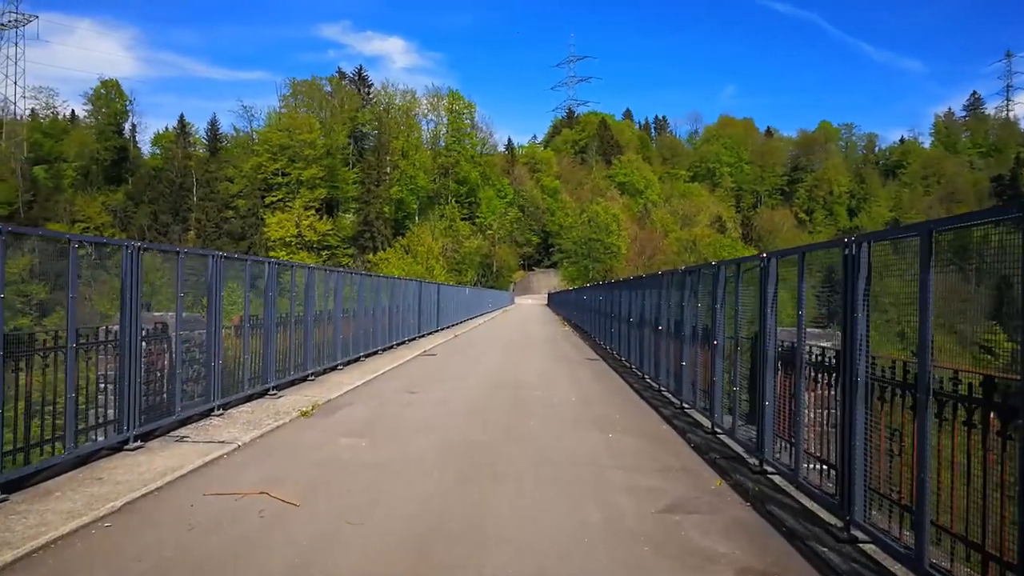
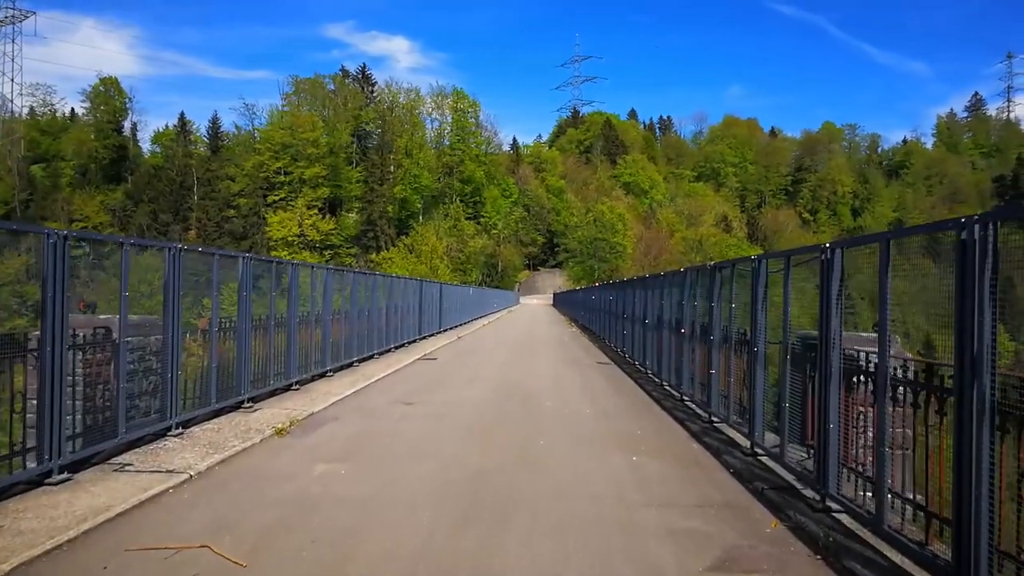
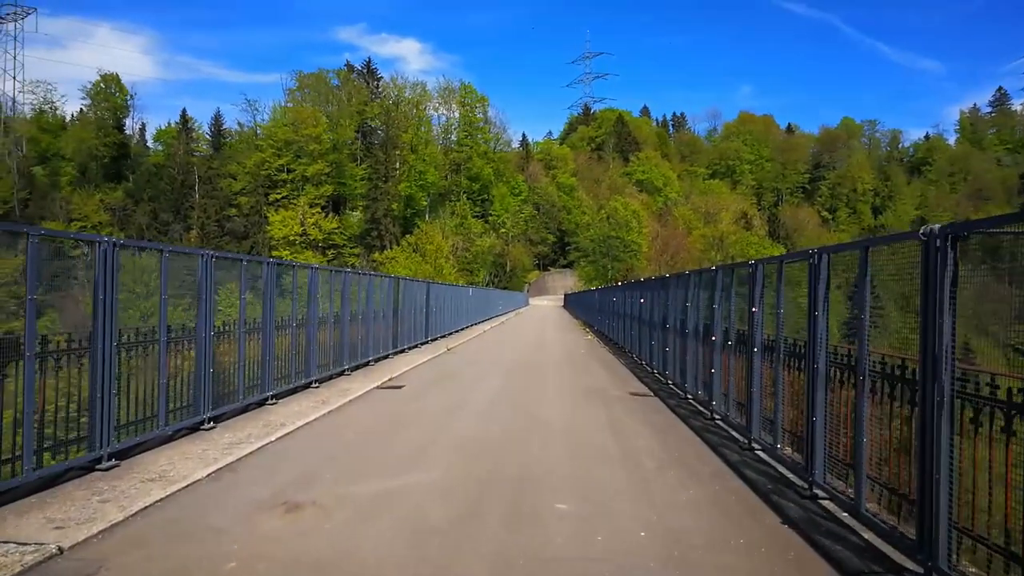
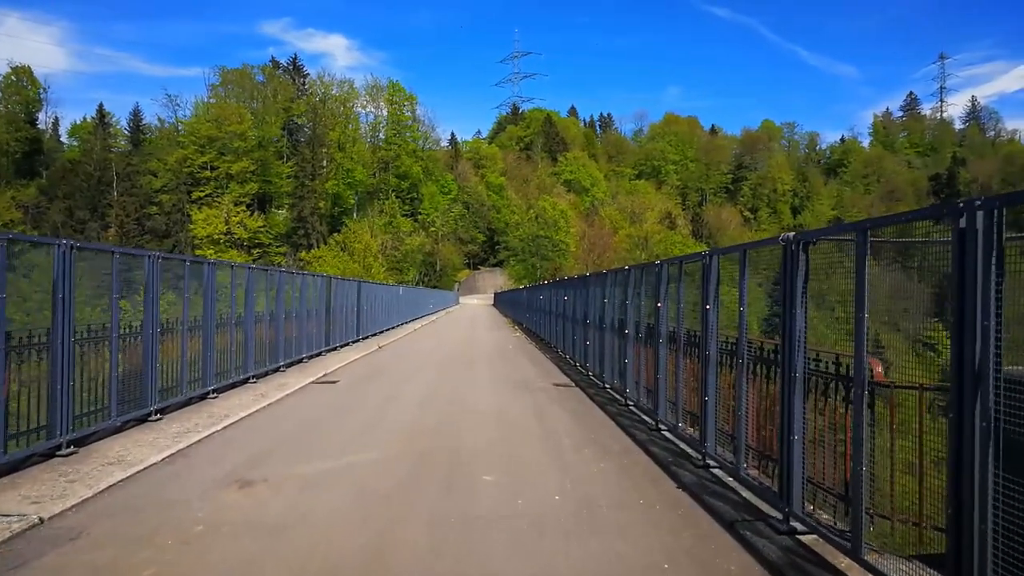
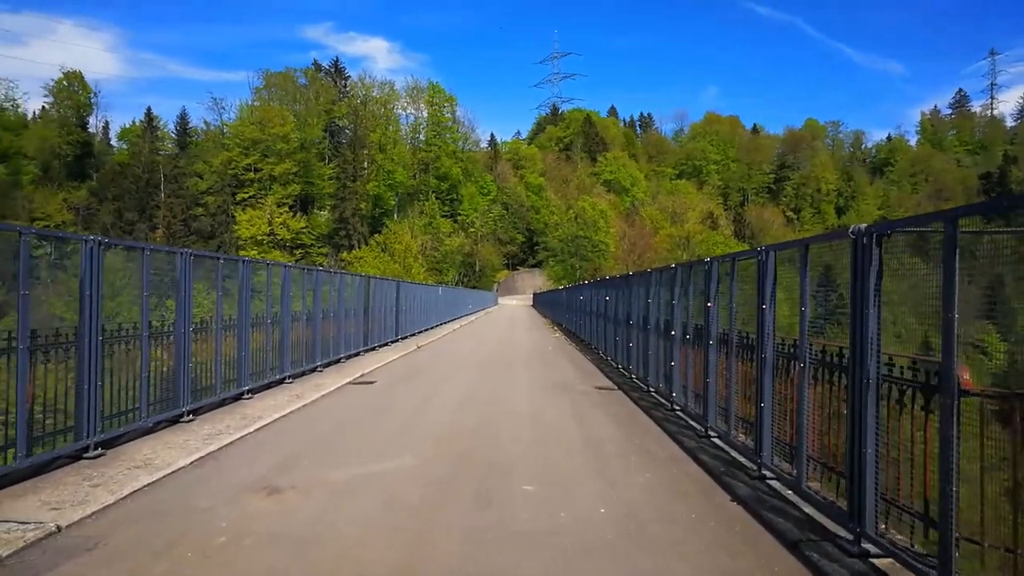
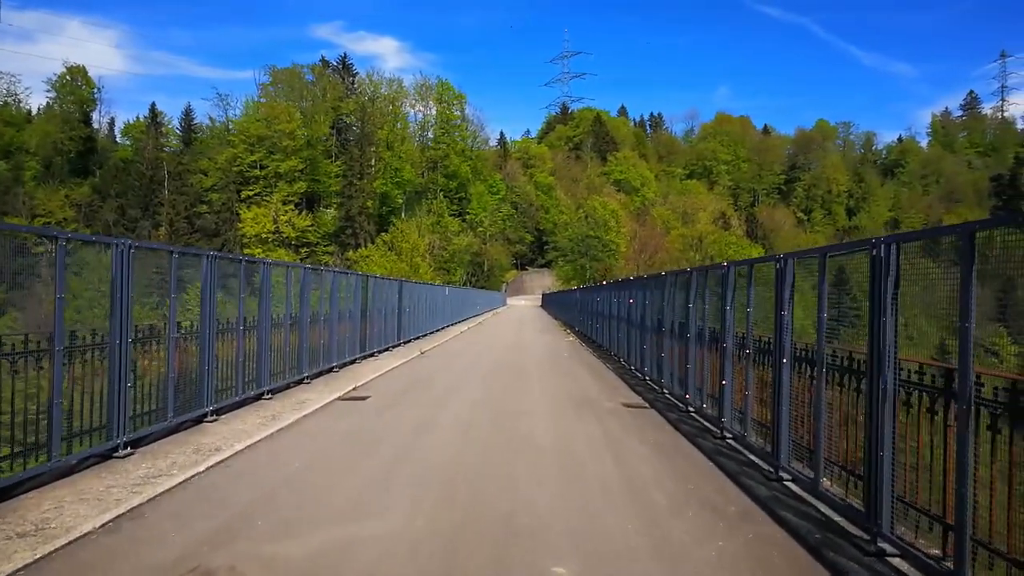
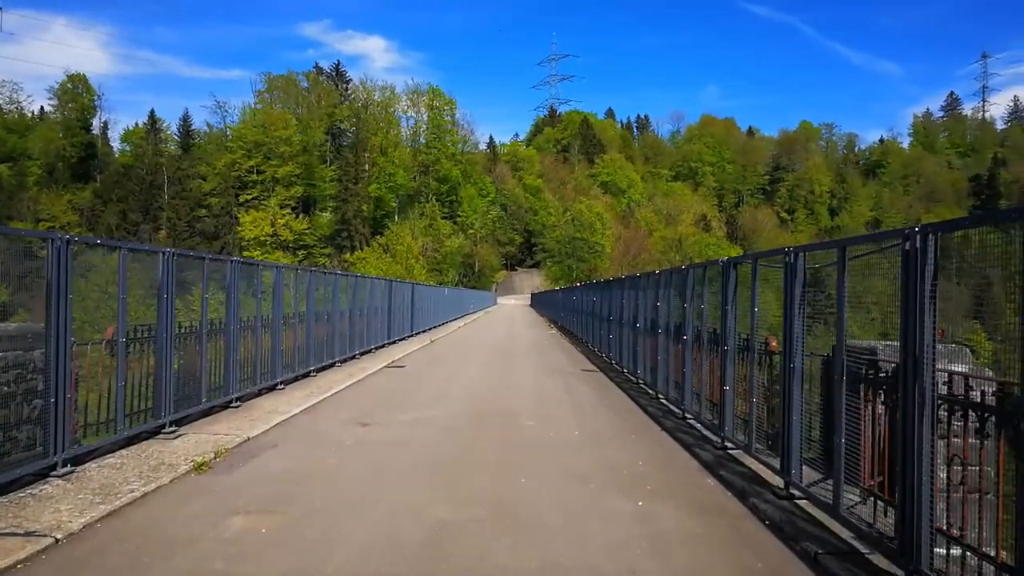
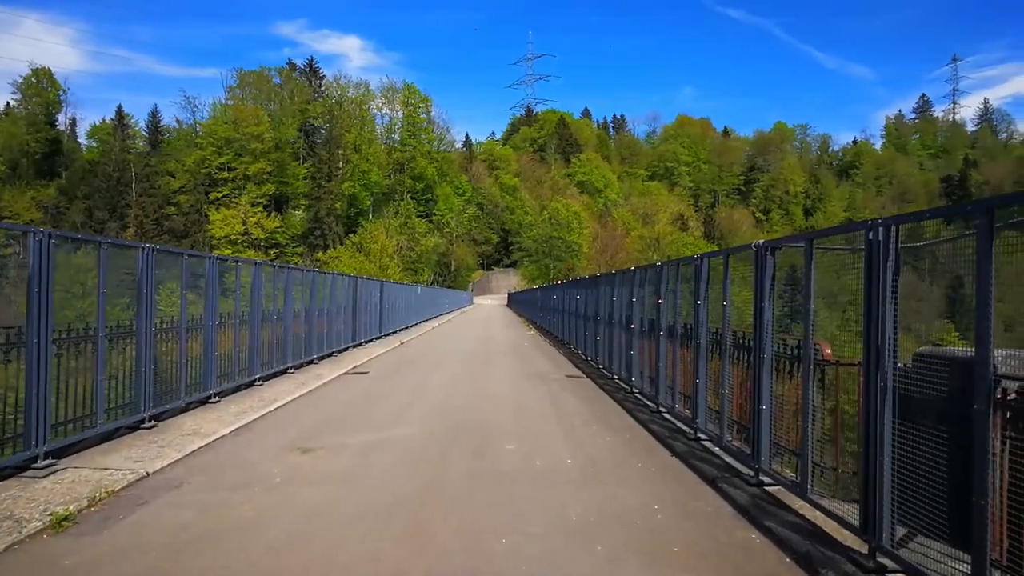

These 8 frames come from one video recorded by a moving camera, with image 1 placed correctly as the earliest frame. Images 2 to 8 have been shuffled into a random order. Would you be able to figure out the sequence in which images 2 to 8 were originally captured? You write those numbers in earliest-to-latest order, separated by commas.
2, 7, 8, 4, 5, 3, 6
